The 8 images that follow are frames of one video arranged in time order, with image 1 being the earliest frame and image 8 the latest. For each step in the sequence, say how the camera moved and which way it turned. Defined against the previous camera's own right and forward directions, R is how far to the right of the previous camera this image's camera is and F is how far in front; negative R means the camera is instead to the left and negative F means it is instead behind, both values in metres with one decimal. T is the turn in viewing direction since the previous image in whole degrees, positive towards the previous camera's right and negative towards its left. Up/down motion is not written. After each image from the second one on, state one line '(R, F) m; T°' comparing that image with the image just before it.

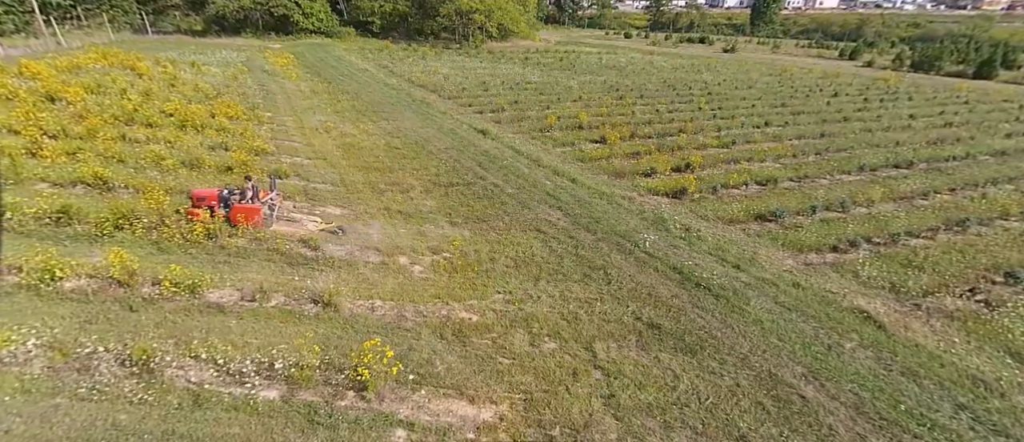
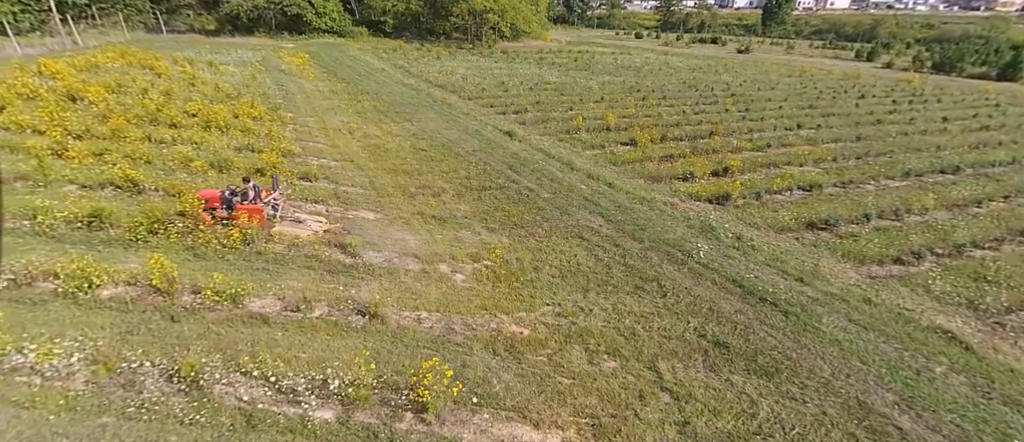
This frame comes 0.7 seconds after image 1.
(-0.8, +0.4) m; -1°
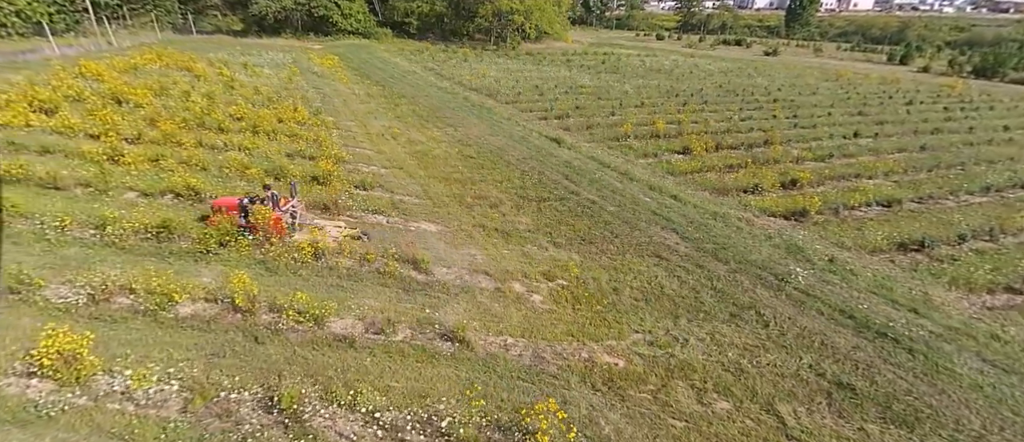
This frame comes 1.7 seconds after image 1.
(-1.3, +0.4) m; -2°
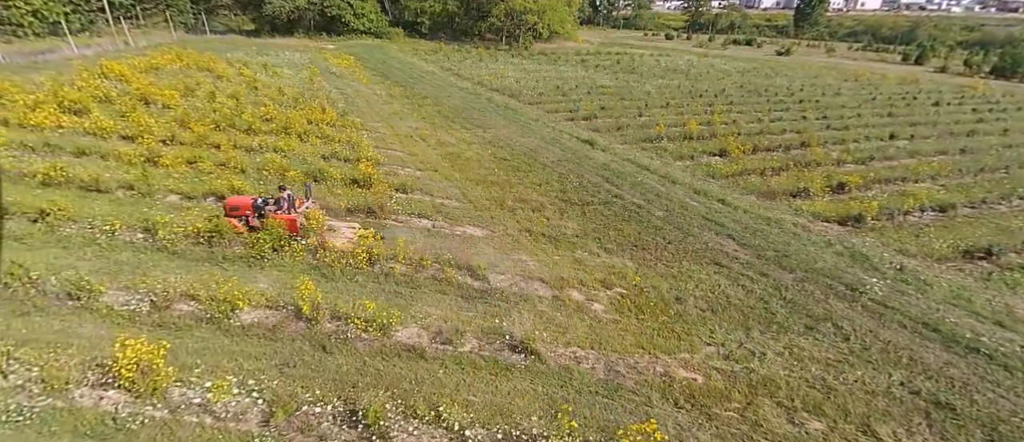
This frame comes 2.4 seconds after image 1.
(-1.0, +0.2) m; -1°
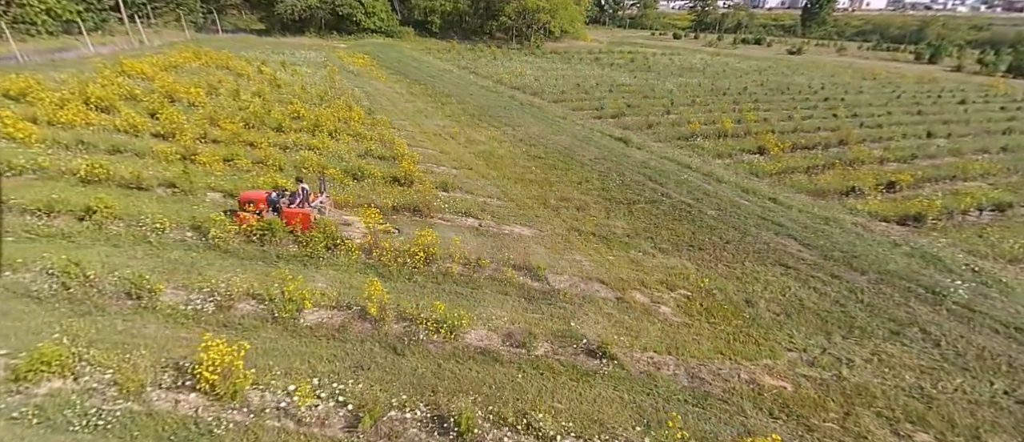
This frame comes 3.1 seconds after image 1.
(-1.0, +0.3) m; -1°
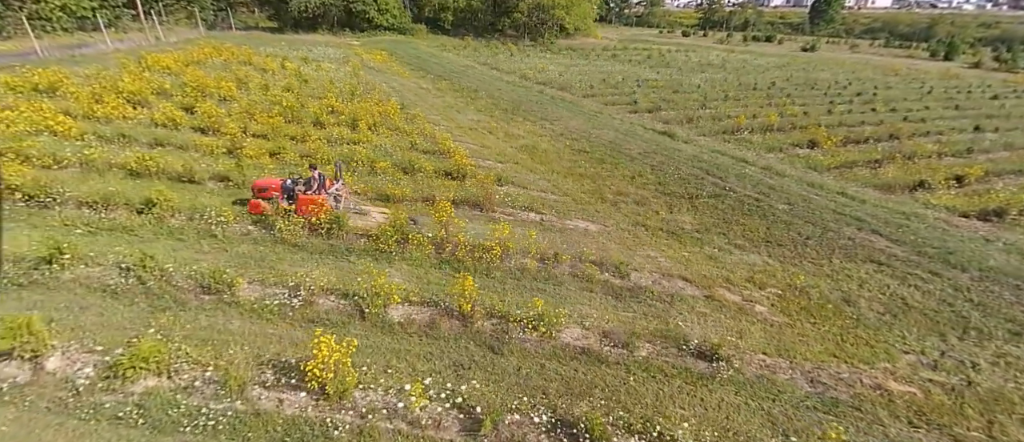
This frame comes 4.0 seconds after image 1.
(-1.4, +0.3) m; -1°
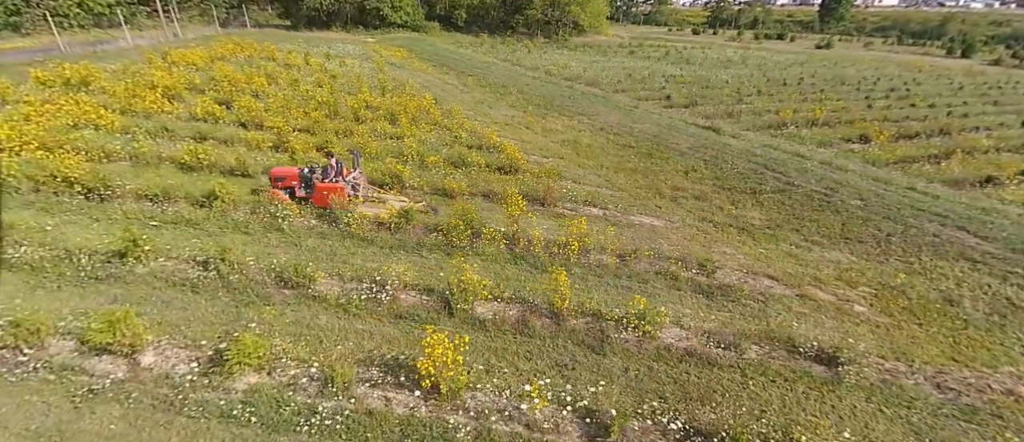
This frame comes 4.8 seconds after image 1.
(-1.3, +0.3) m; -1°
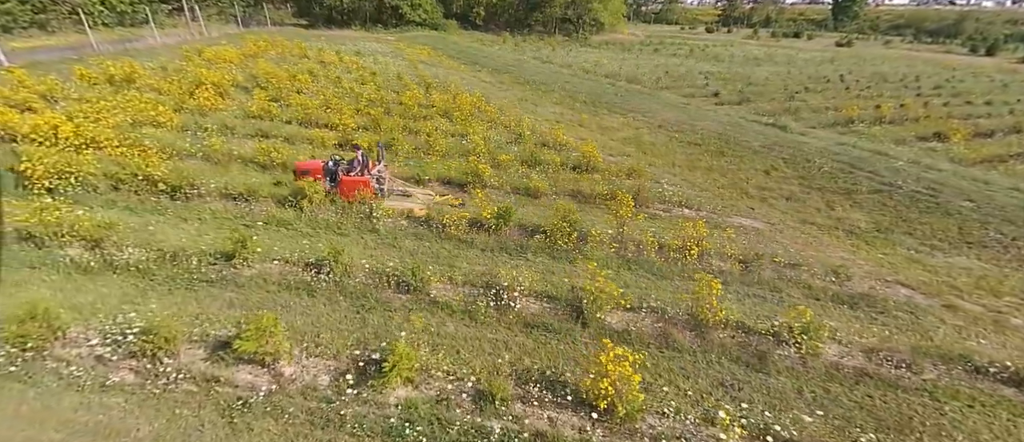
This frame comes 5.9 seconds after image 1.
(-1.8, +0.4) m; -1°
